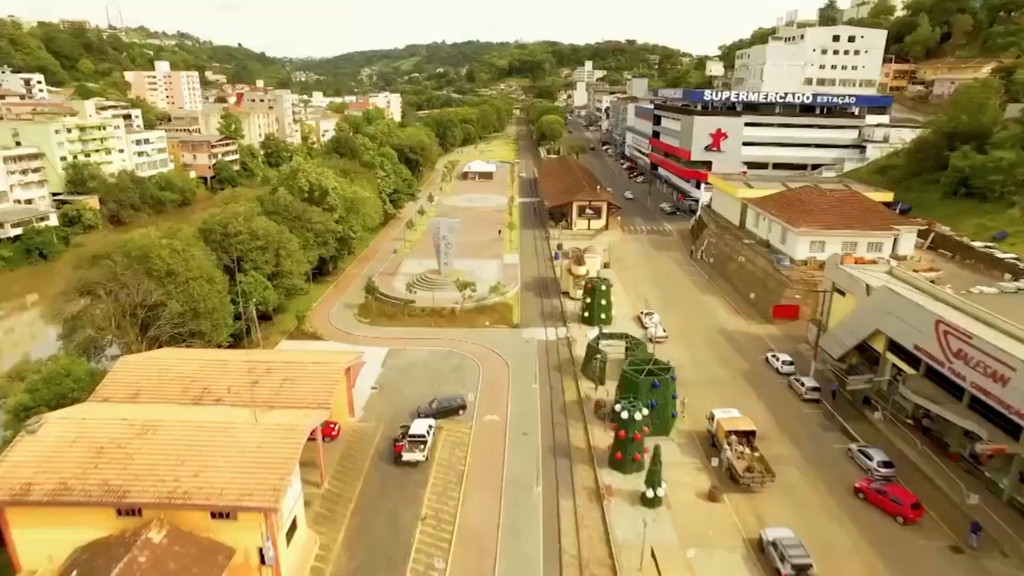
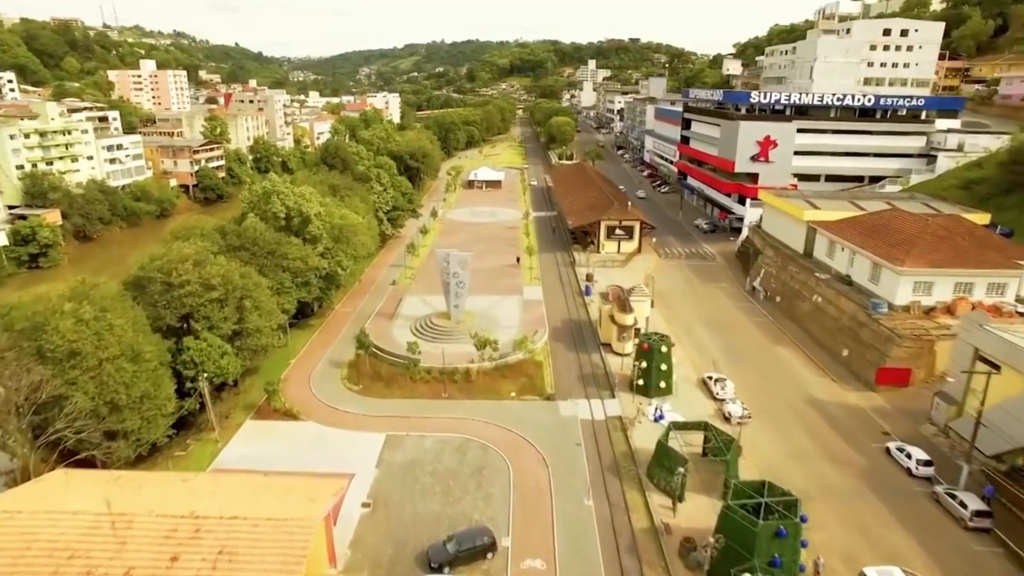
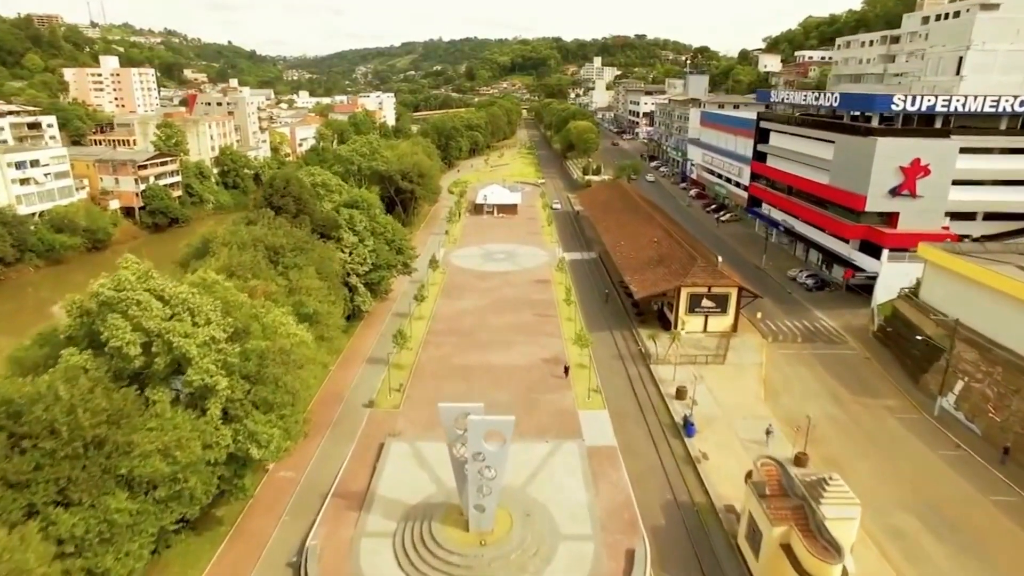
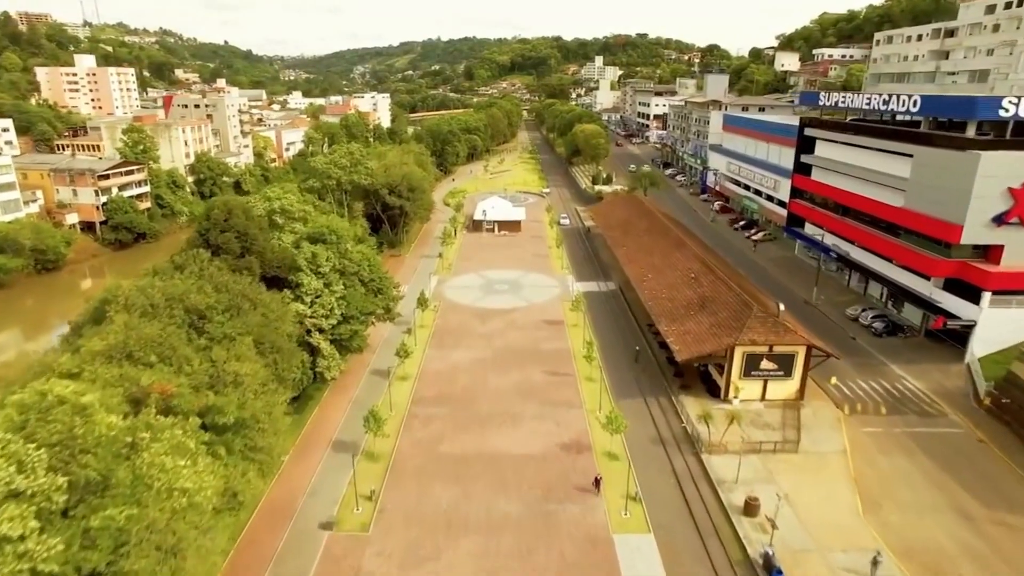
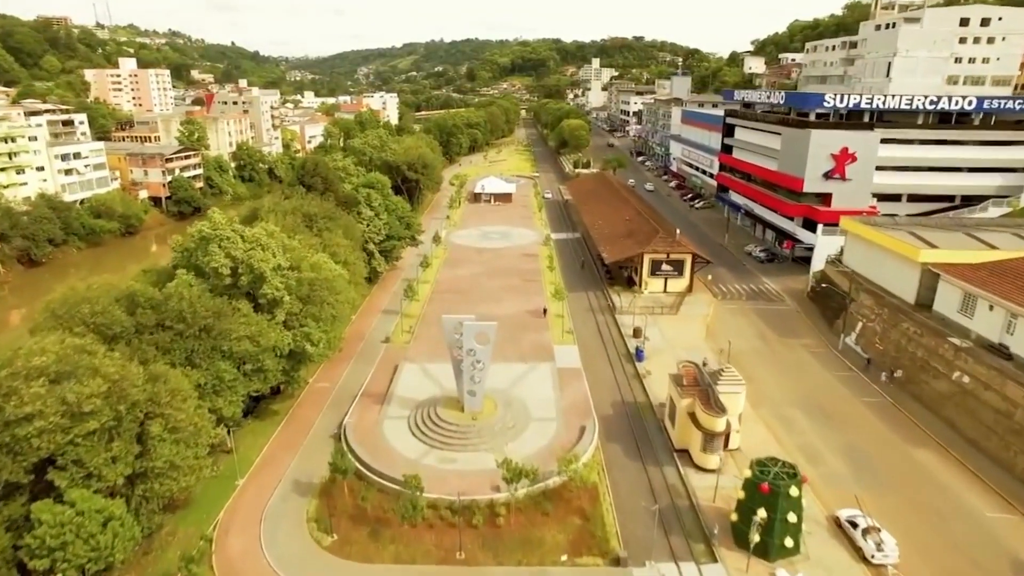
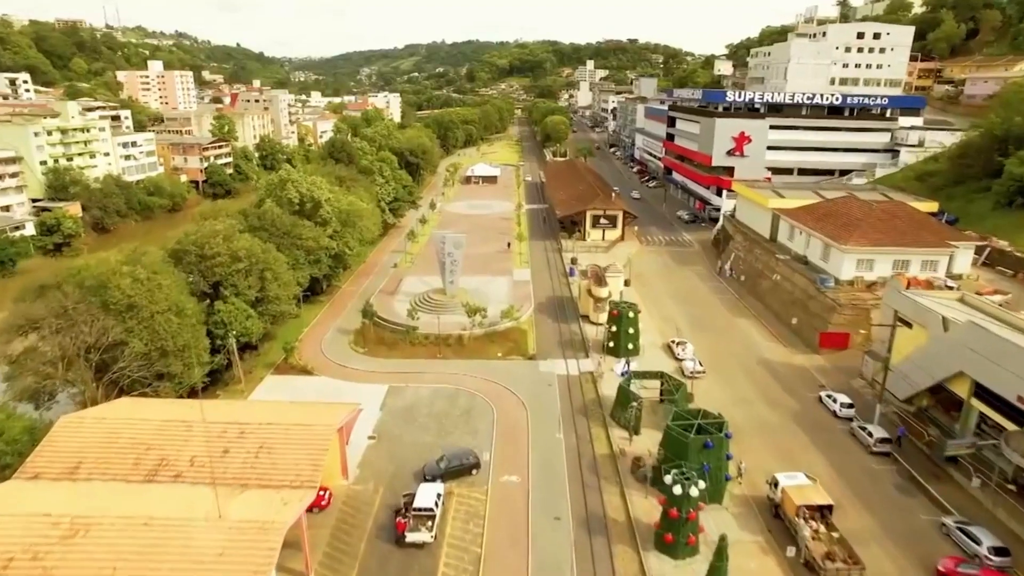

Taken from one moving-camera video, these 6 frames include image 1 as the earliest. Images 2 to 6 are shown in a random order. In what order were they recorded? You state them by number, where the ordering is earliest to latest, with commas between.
6, 2, 5, 3, 4
